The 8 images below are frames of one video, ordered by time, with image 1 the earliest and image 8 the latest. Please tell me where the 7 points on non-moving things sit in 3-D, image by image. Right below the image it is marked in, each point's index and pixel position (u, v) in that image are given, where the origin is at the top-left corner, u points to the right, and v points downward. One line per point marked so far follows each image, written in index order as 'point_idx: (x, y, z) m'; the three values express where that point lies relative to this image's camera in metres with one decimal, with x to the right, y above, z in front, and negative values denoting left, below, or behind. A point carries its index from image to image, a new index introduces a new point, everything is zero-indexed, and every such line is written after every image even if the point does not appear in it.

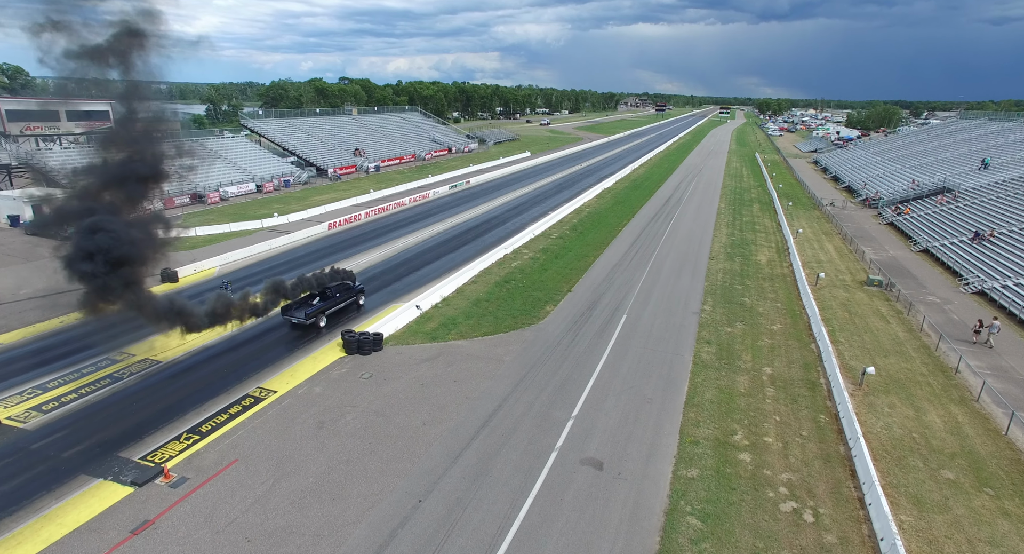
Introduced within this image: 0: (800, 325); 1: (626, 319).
0: (+11.0, -1.9, +19.8) m
1: (+4.4, -1.7, +19.9) m
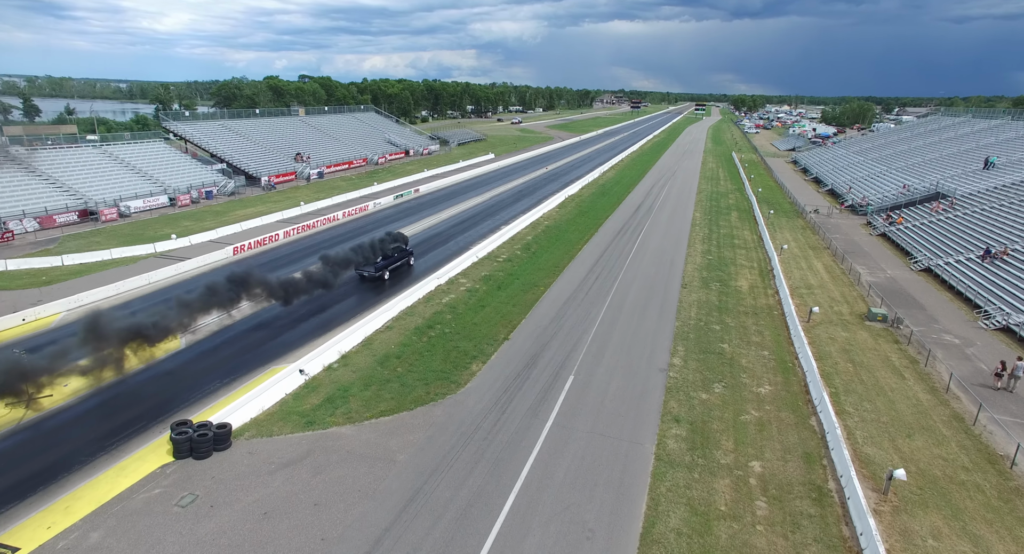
0: (+8.4, -3.2, +15.5) m
1: (+1.9, -3.2, +15.3) m
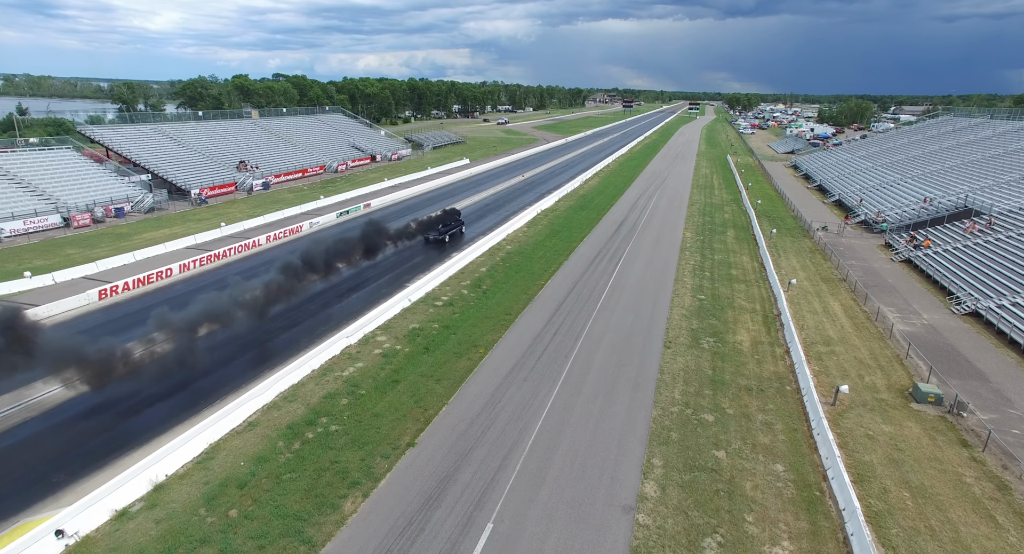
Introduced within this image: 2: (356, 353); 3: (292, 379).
0: (+6.2, -5.2, +10.1) m
1: (-0.4, -5.1, +10.0) m
2: (-5.2, -2.5, +17.2) m
3: (-6.5, -3.0, +15.2) m
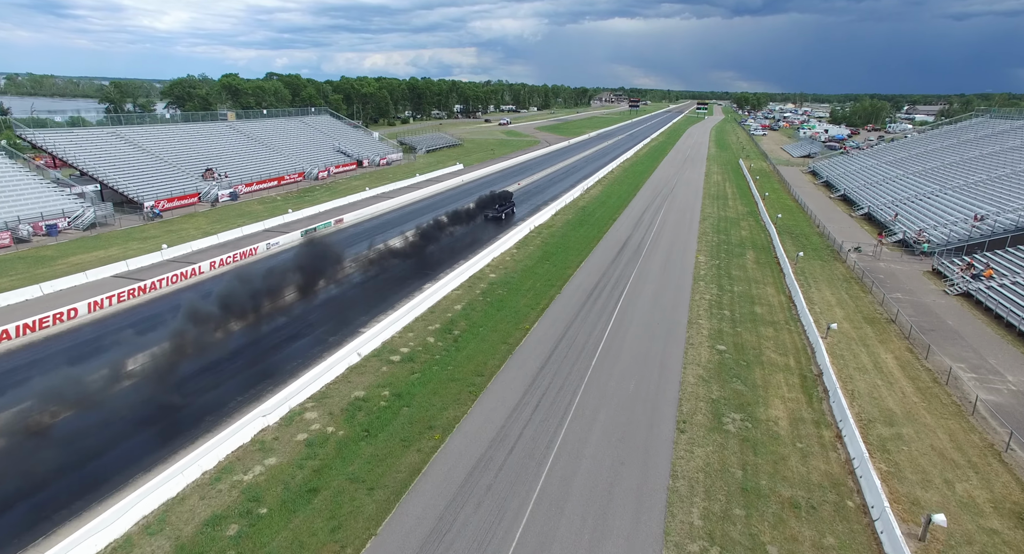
0: (+5.2, -6.8, +5.9) m
1: (-1.4, -6.7, +5.8) m
2: (-6.1, -4.1, +13.1) m
3: (-7.4, -4.6, +11.1) m
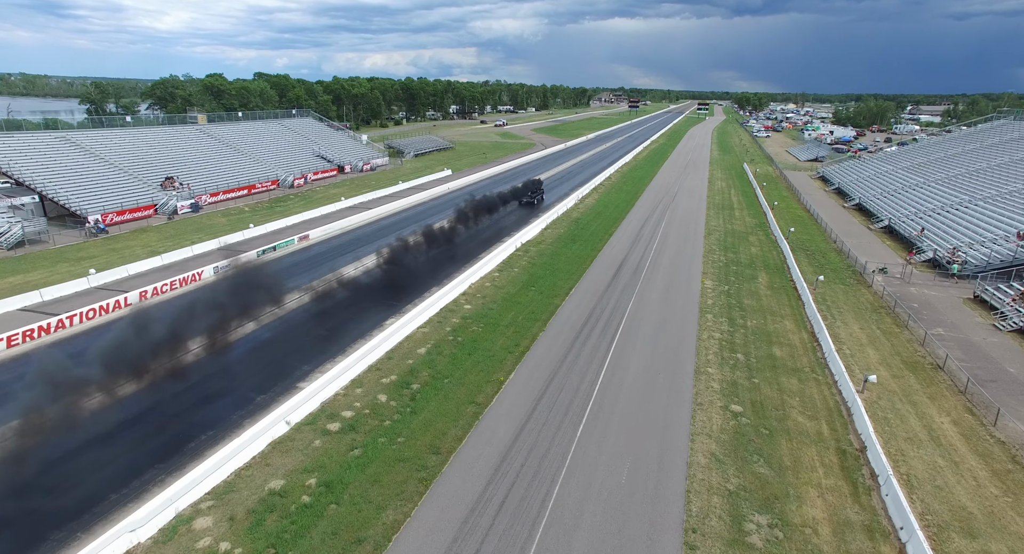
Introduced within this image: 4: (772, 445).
0: (+4.3, -8.1, +2.5) m
1: (-2.3, -8.0, +2.4) m
2: (-7.0, -5.4, +9.7) m
3: (-8.3, -5.9, +7.7) m
4: (+6.8, -4.4, +13.5) m
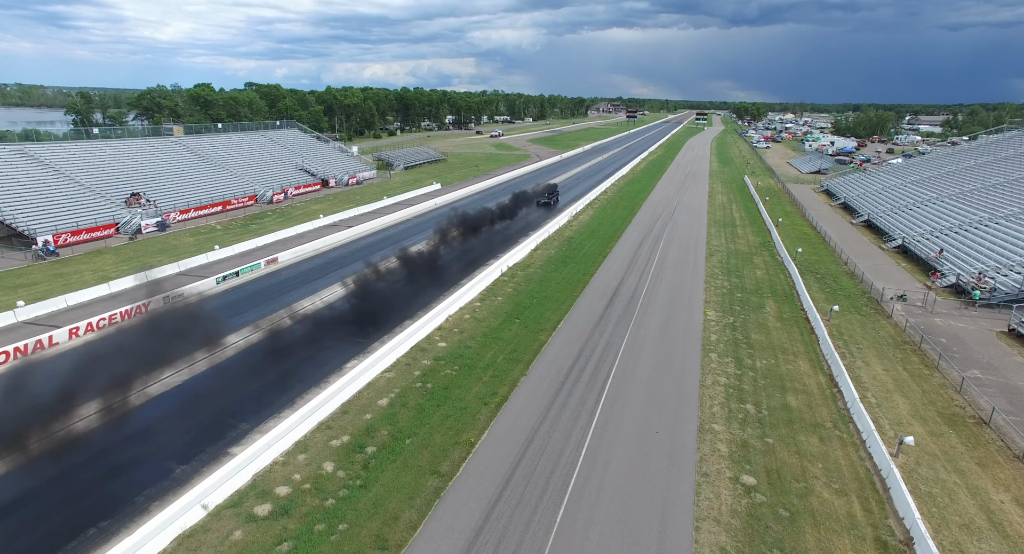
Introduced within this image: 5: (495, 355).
0: (+3.6, -9.1, 0.0) m
1: (-3.0, -9.0, -0.1) m
2: (-7.8, -6.5, +7.2) m
3: (-9.0, -6.9, +5.2) m
4: (+6.0, -5.5, +11.1) m
5: (-0.5, -2.7, +19.3) m
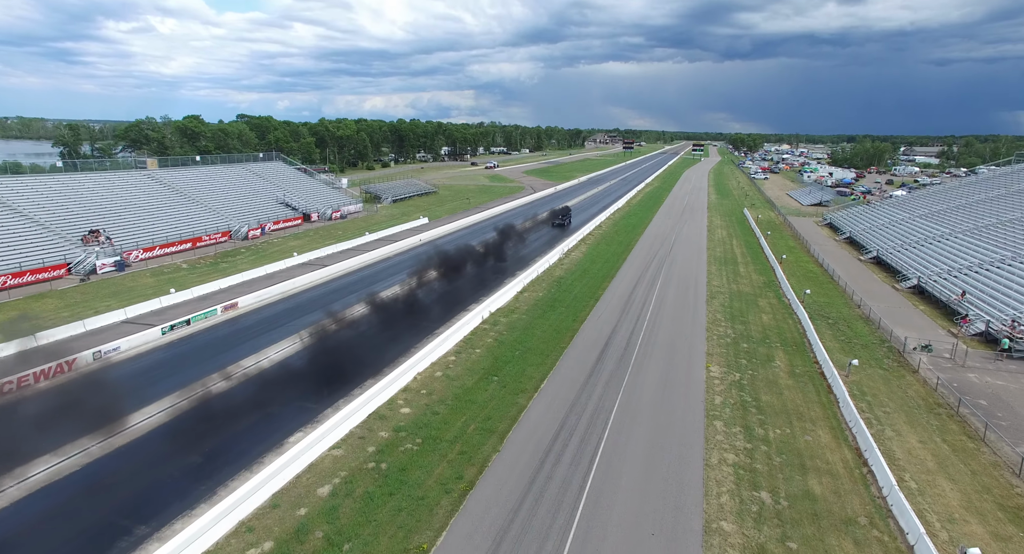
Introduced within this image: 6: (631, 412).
0: (+2.8, -9.7, -3.0) m
1: (-3.8, -9.7, -3.1) m
2: (-8.6, -7.6, +4.4) m
3: (-9.8, -7.9, +2.3) m
4: (+5.2, -6.8, +8.3) m
5: (-1.4, -4.5, +16.6) m
6: (+3.9, -4.4, +17.1) m
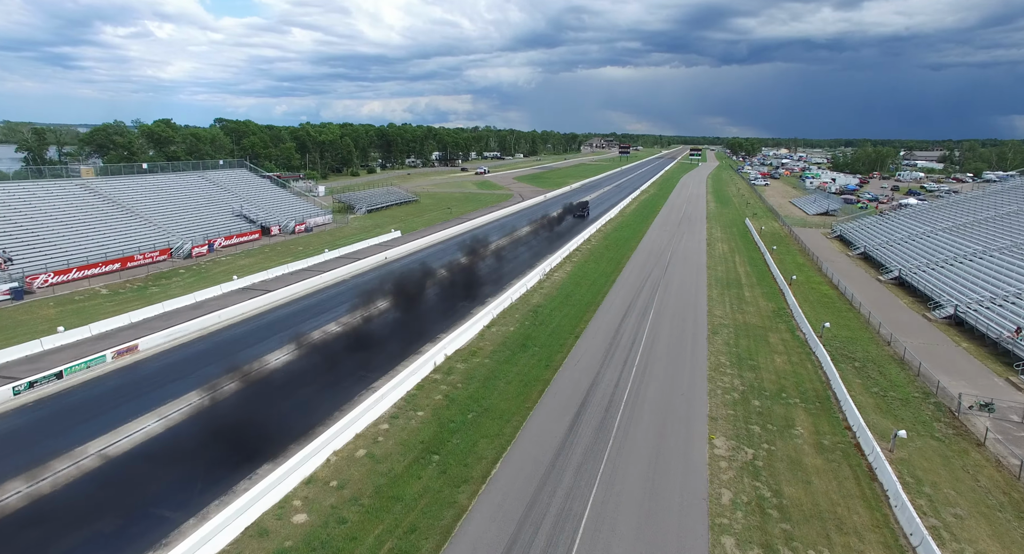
0: (+1.2, -11.0, -7.6) m
1: (-5.3, -10.9, -7.7) m
2: (-10.1, -8.9, -0.3) m
3: (-11.4, -9.2, -2.3) m
4: (+3.7, -8.1, +3.7) m
5: (-2.9, -5.9, +12.0) m
6: (+2.4, -5.8, +12.6) m
